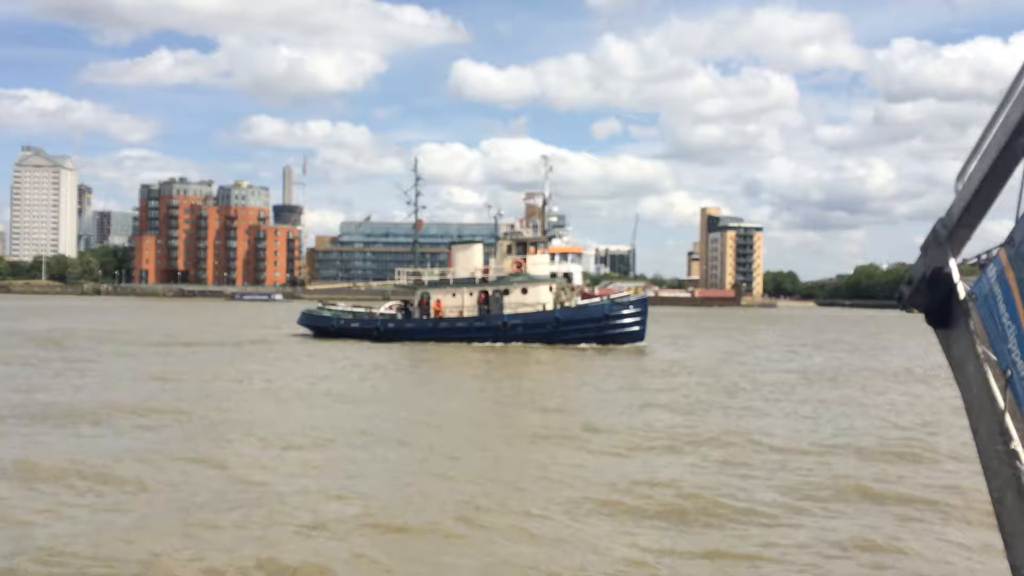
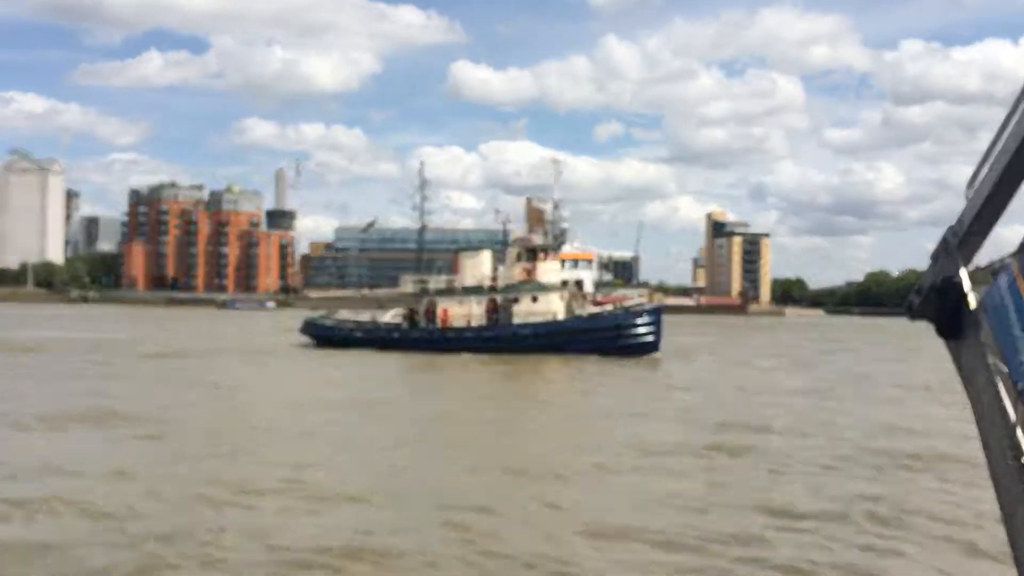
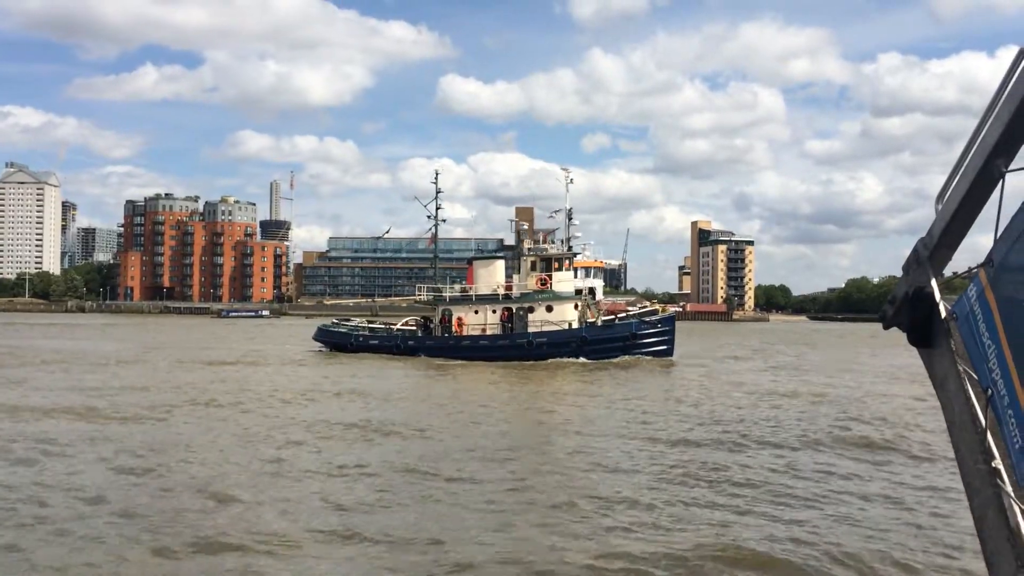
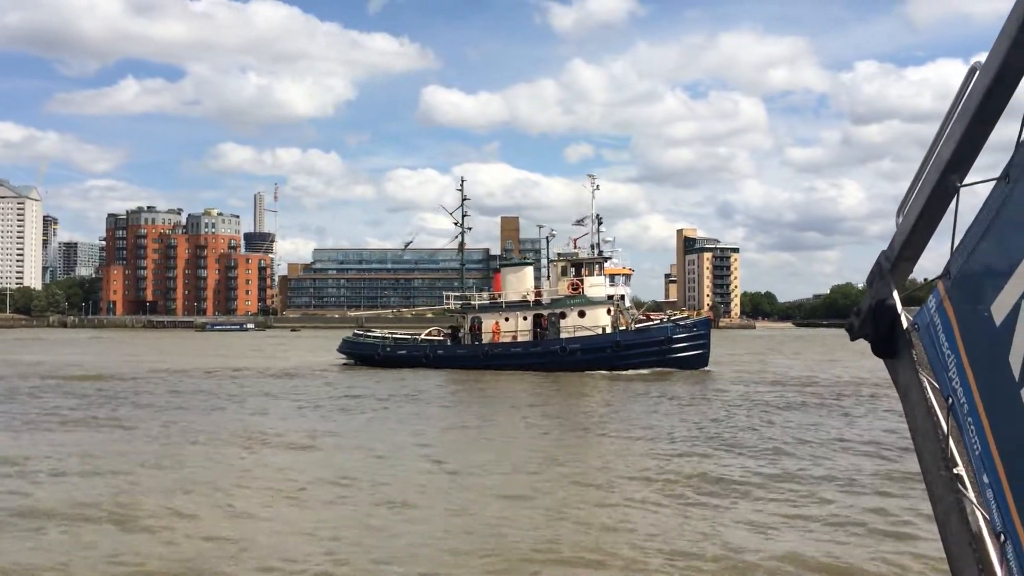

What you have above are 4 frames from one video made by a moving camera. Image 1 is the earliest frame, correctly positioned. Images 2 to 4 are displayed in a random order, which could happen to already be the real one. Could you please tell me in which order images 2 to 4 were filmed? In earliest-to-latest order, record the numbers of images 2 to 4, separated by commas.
2, 3, 4
